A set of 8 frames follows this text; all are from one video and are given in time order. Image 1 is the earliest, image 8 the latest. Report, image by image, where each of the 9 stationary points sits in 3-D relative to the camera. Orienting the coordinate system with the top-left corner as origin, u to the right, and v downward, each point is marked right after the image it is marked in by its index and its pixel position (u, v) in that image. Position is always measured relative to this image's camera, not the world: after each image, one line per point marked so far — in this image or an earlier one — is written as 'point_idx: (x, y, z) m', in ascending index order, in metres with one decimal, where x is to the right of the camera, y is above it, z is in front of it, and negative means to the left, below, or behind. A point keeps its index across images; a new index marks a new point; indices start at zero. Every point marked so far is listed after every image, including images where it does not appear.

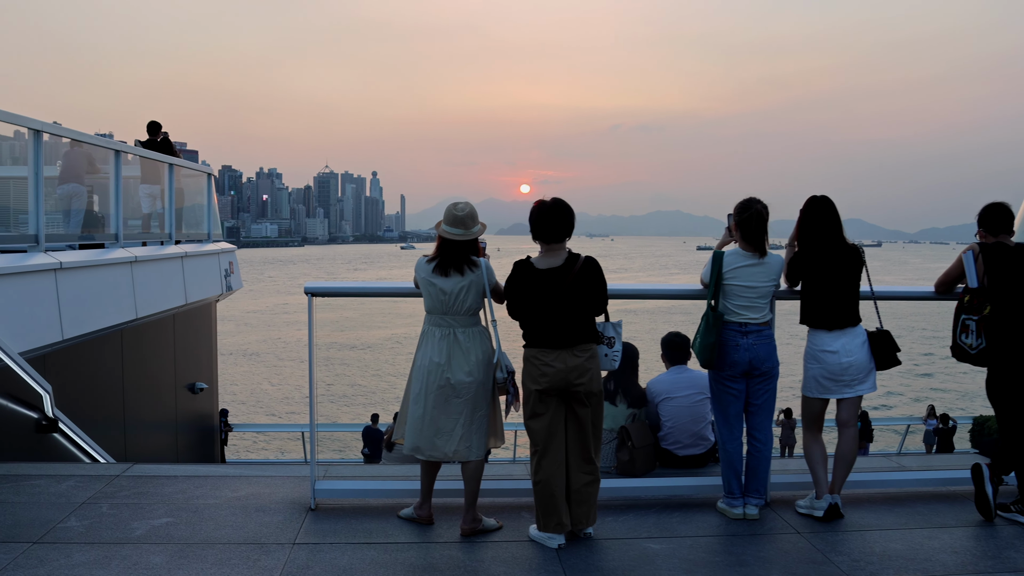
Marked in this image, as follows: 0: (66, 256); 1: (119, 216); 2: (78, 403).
0: (-3.6, +0.3, +5.9) m
1: (-3.8, +0.7, +7.2) m
2: (-4.2, -1.1, +7.2) m
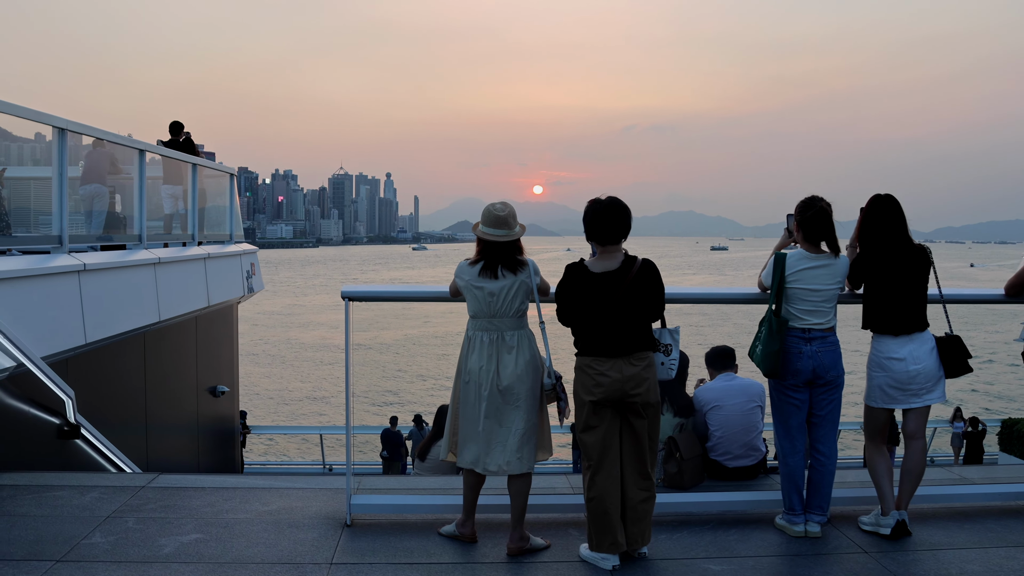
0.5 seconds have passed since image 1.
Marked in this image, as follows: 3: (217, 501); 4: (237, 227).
0: (-3.3, +0.2, +5.7) m
1: (-3.6, +0.7, +7.1) m
2: (-4.0, -1.2, +7.1) m
3: (-1.4, -1.0, +3.5) m
4: (-3.9, +0.9, +10.4) m
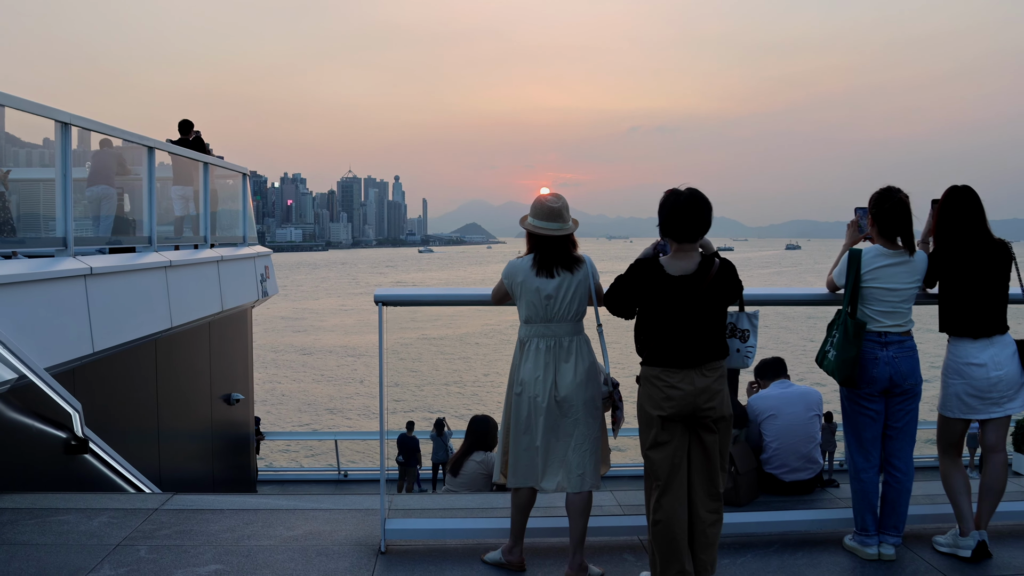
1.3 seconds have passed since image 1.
0: (-3.1, +0.2, +5.5) m
1: (-3.3, +0.6, +6.8) m
2: (-3.7, -1.2, +6.8) m
3: (-1.2, -1.0, +3.2) m
4: (-3.6, +0.8, +10.1) m
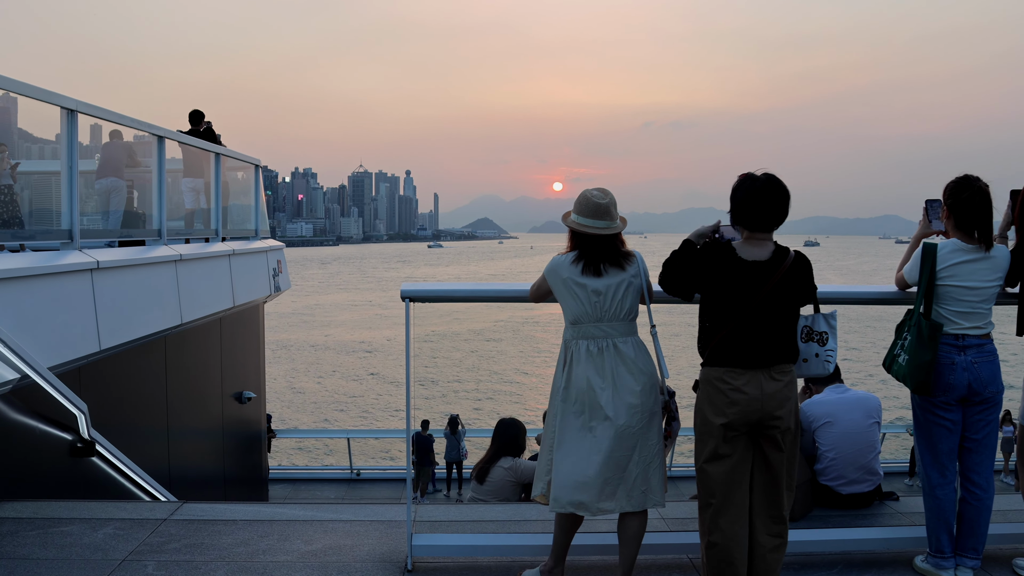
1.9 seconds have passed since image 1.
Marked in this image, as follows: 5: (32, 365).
0: (-2.9, +0.2, +5.3) m
1: (-3.1, +0.7, +6.6) m
2: (-3.5, -1.2, +6.6) m
3: (-1.0, -1.0, +3.0) m
4: (-3.4, +0.9, +9.9) m
5: (-2.3, -0.4, +3.6) m
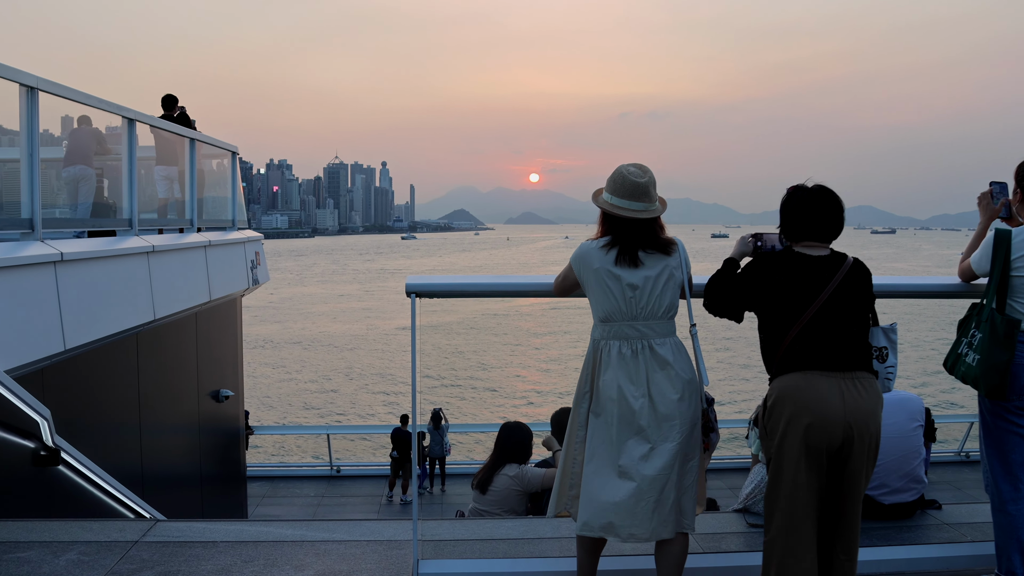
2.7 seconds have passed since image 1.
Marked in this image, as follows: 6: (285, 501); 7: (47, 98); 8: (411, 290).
0: (-2.9, +0.3, +4.9) m
1: (-3.2, +0.7, +6.2) m
2: (-3.6, -1.1, +6.2) m
3: (-1.0, -1.0, +2.6) m
4: (-3.5, +1.0, +9.5) m
5: (-2.3, -0.3, +3.2) m
6: (-4.0, -3.7, +12.8) m
7: (-3.0, +1.2, +4.8) m
8: (-0.4, 0.0, +2.6) m
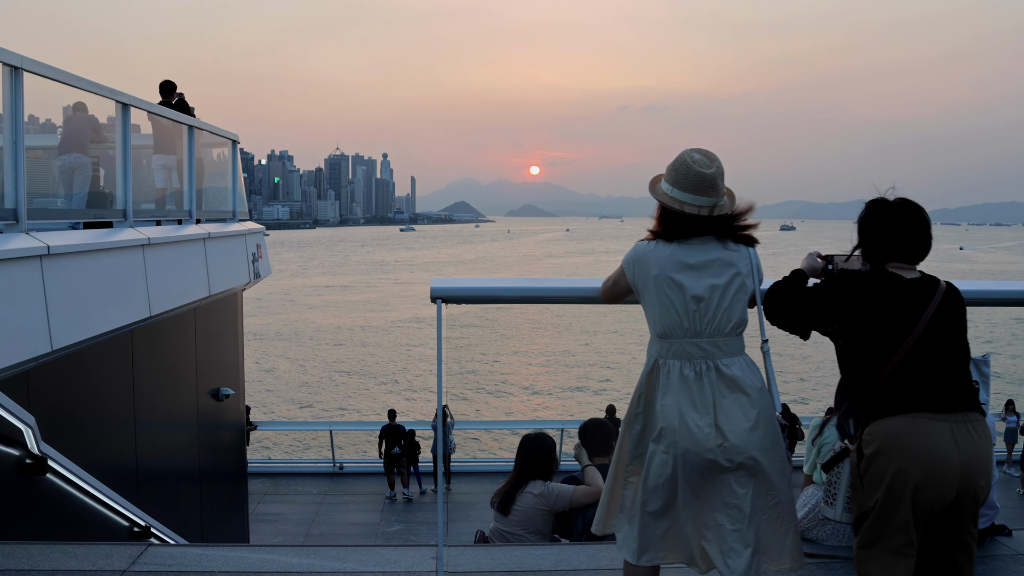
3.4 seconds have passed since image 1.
0: (-2.8, +0.3, +4.6) m
1: (-3.1, +0.8, +5.9) m
2: (-3.5, -1.1, +5.9) m
3: (-0.9, -1.0, +2.3) m
4: (-3.4, +1.0, +9.2) m
5: (-2.2, -0.3, +2.9) m
6: (-3.9, -3.6, +12.6) m
7: (-2.9, +1.3, +4.5) m
8: (-0.2, 0.0, +2.3) m
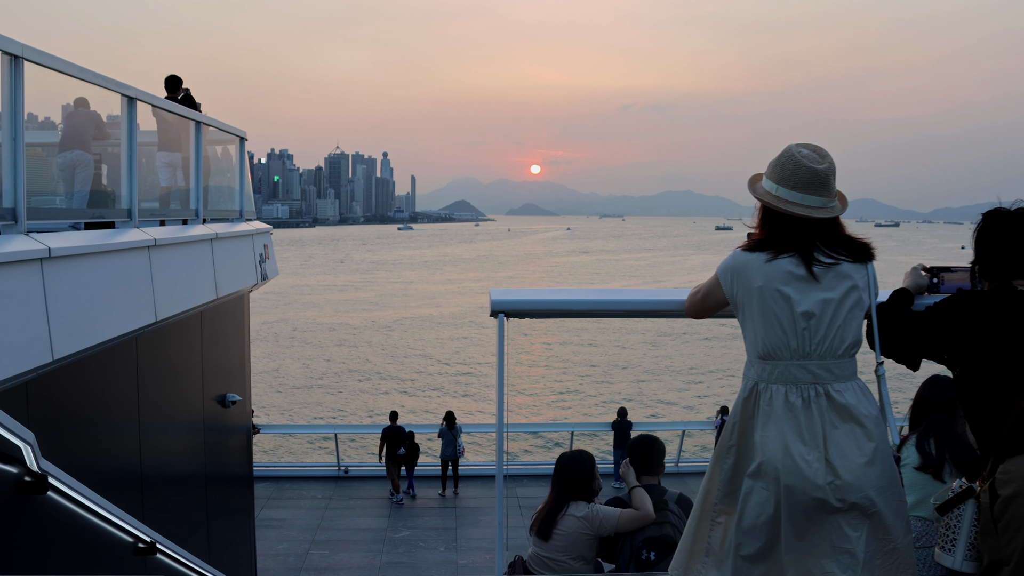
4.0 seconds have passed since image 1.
0: (-2.6, +0.3, +4.3) m
1: (-2.9, +0.8, +5.6) m
2: (-3.3, -1.1, +5.7) m
3: (-0.7, -1.0, +2.1) m
4: (-3.2, +1.0, +8.9) m
5: (-2.0, -0.4, +2.6) m
6: (-3.7, -3.6, +12.3) m
7: (-2.7, +1.2, +4.2) m
8: (-0.1, 0.0, +2.0) m
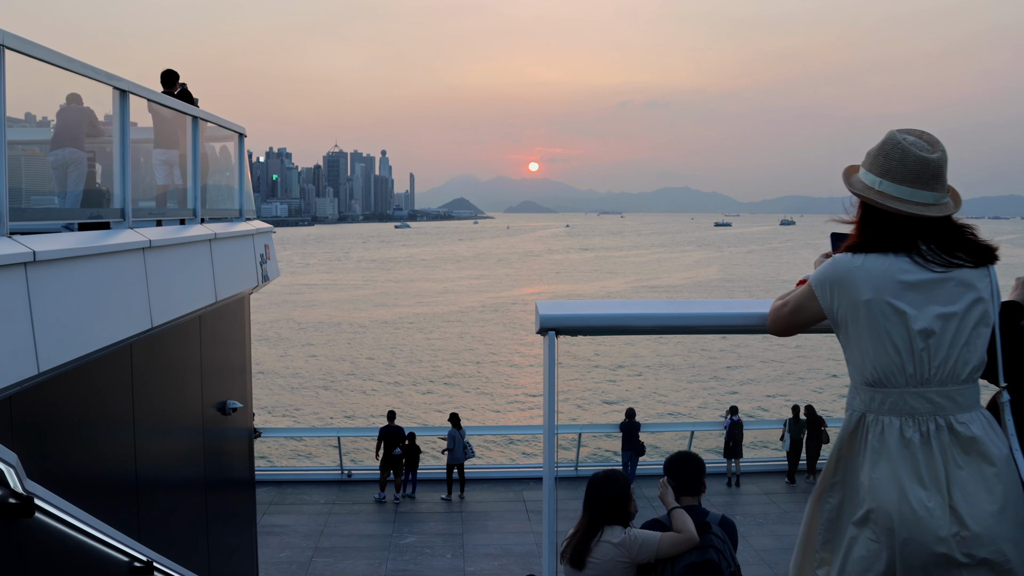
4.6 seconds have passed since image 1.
0: (-2.5, +0.3, +4.0) m
1: (-2.8, +0.7, +5.4) m
2: (-3.2, -1.1, +5.4) m
3: (-0.6, -1.0, +1.8) m
4: (-3.1, +1.0, +8.6) m
5: (-1.9, -0.4, +2.4) m
6: (-3.6, -3.6, +12.1) m
7: (-2.6, +1.2, +3.9) m
8: (0.0, -0.1, +1.8) m
